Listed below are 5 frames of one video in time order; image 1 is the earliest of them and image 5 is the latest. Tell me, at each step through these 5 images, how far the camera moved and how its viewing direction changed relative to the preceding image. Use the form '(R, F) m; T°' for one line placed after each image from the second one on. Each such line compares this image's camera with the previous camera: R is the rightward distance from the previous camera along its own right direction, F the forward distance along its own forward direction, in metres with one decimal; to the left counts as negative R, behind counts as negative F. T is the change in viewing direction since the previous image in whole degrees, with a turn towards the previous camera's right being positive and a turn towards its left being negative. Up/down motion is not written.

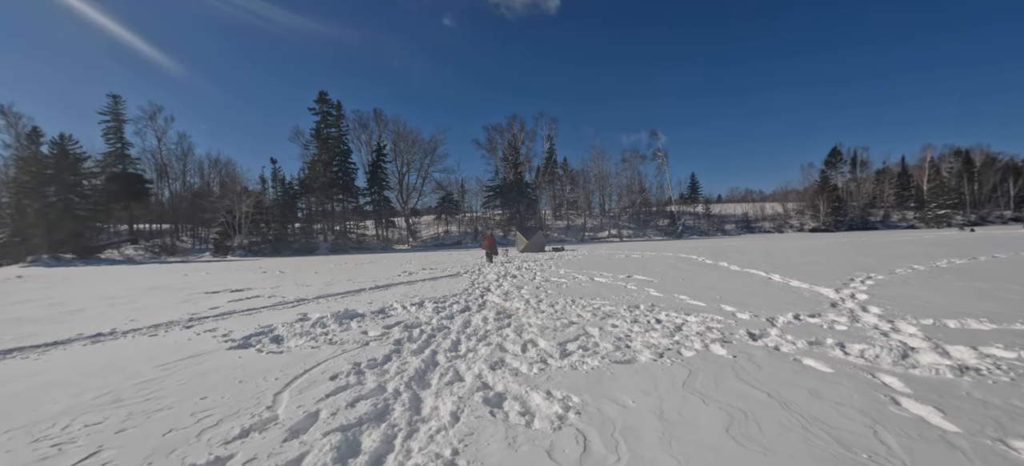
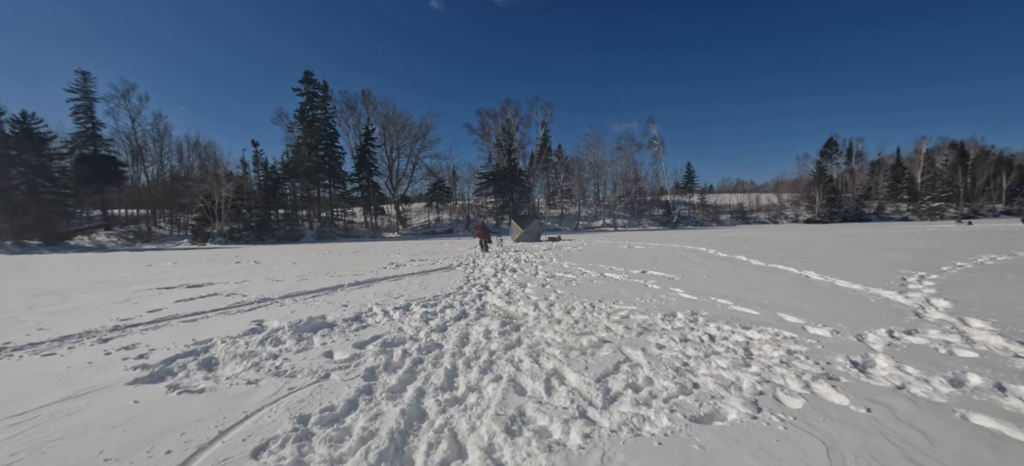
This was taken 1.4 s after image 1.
(-0.2, +1.3) m; +1°
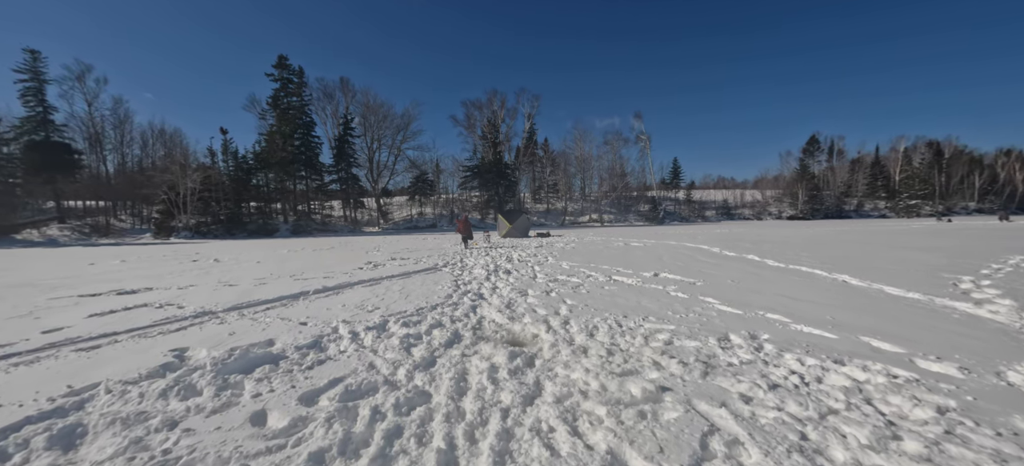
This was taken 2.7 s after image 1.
(-0.3, +1.2) m; +3°
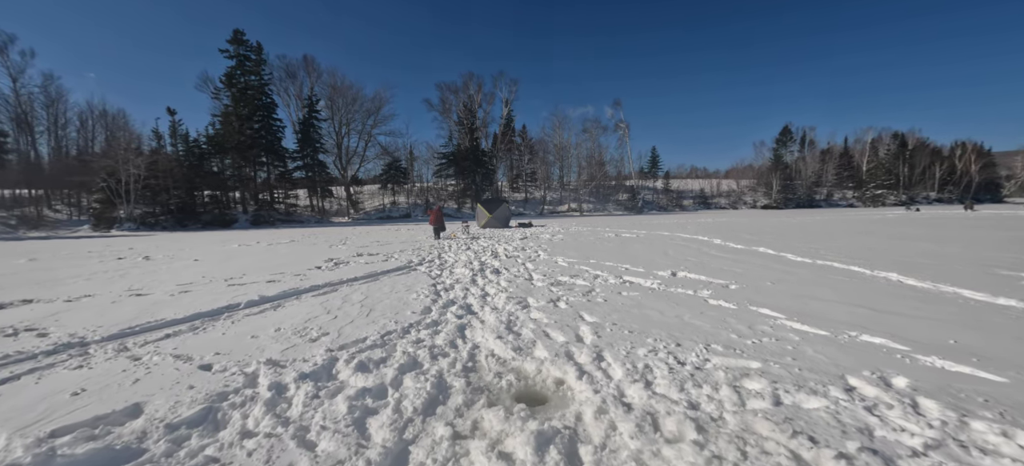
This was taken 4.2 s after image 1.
(-0.3, +1.5) m; +4°
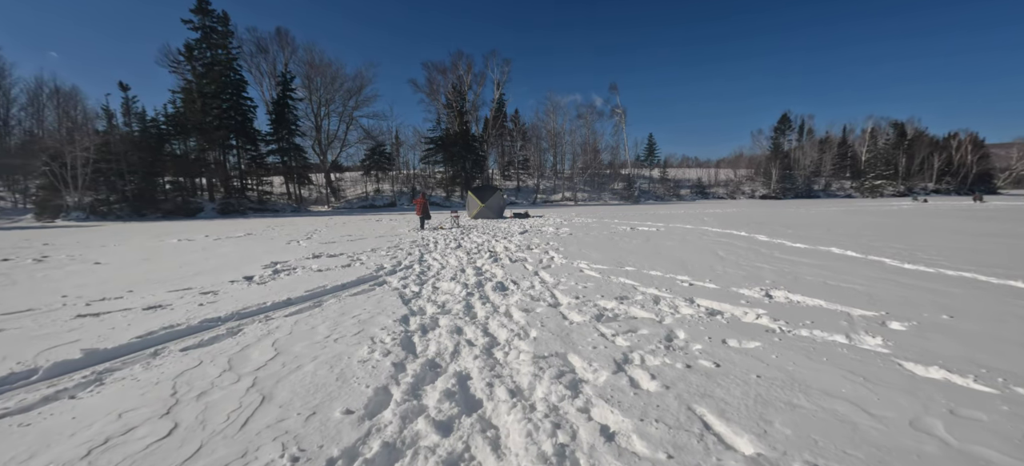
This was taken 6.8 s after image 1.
(-0.4, +2.5) m; +2°
